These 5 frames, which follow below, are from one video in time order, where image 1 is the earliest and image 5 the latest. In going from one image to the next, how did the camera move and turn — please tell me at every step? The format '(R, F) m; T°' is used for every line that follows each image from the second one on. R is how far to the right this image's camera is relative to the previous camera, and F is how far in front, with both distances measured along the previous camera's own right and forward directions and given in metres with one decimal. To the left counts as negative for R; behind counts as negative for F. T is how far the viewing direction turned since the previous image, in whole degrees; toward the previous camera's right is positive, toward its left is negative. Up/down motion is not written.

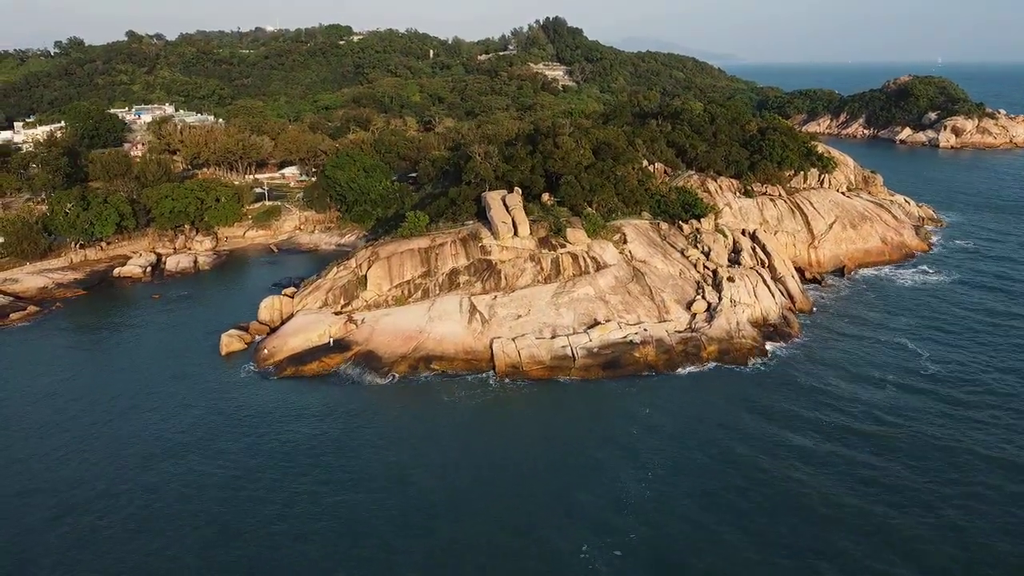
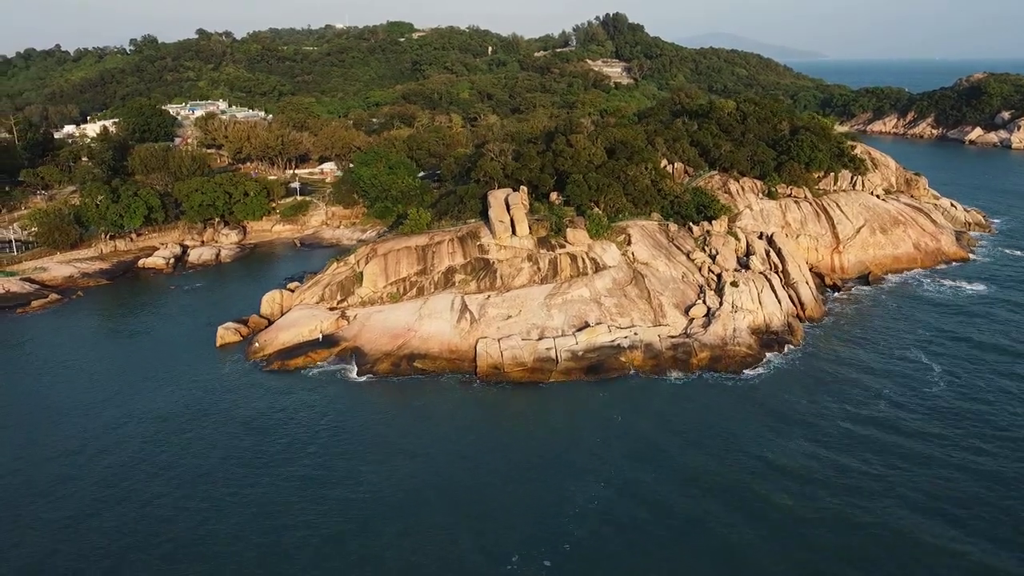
(+4.1, +0.6) m; -5°
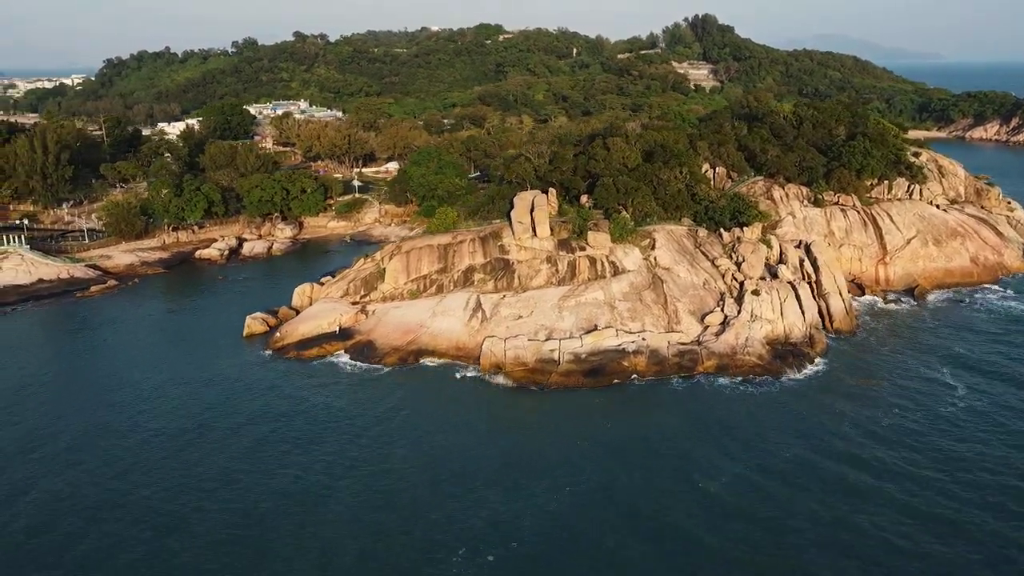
(+4.3, -0.2) m; -7°
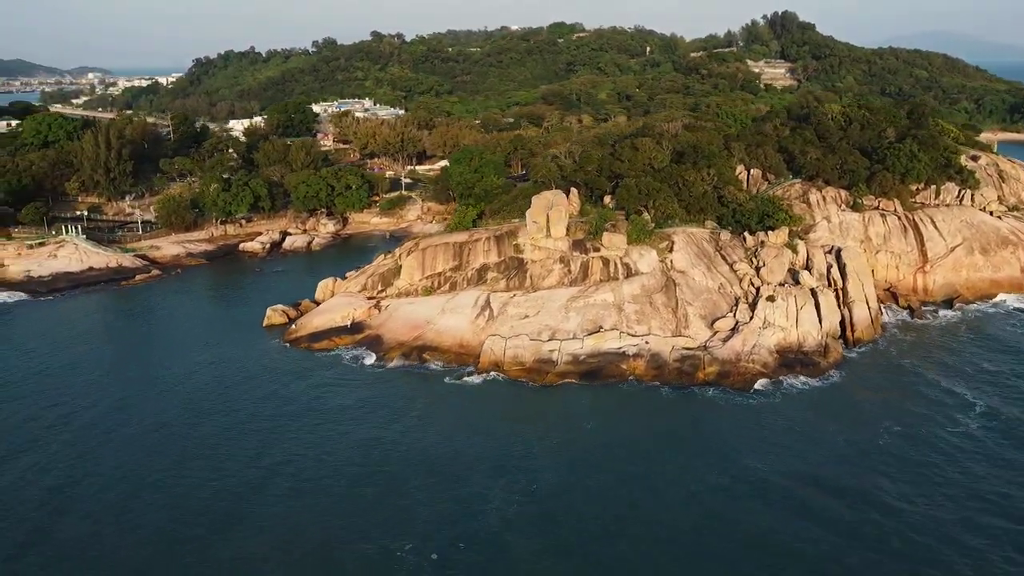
(+3.9, +0.1) m; -6°
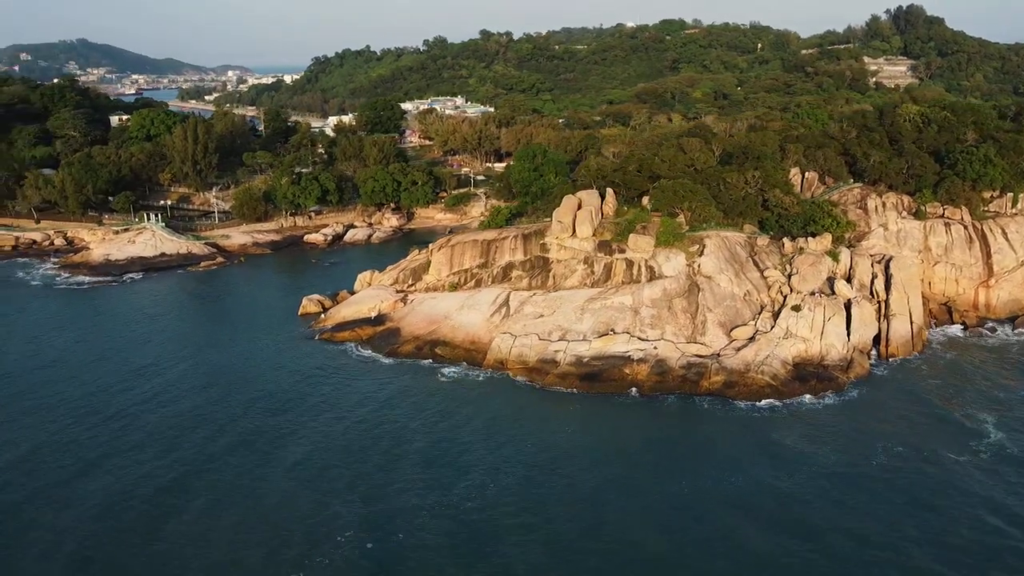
(+5.3, +0.3) m; -8°
